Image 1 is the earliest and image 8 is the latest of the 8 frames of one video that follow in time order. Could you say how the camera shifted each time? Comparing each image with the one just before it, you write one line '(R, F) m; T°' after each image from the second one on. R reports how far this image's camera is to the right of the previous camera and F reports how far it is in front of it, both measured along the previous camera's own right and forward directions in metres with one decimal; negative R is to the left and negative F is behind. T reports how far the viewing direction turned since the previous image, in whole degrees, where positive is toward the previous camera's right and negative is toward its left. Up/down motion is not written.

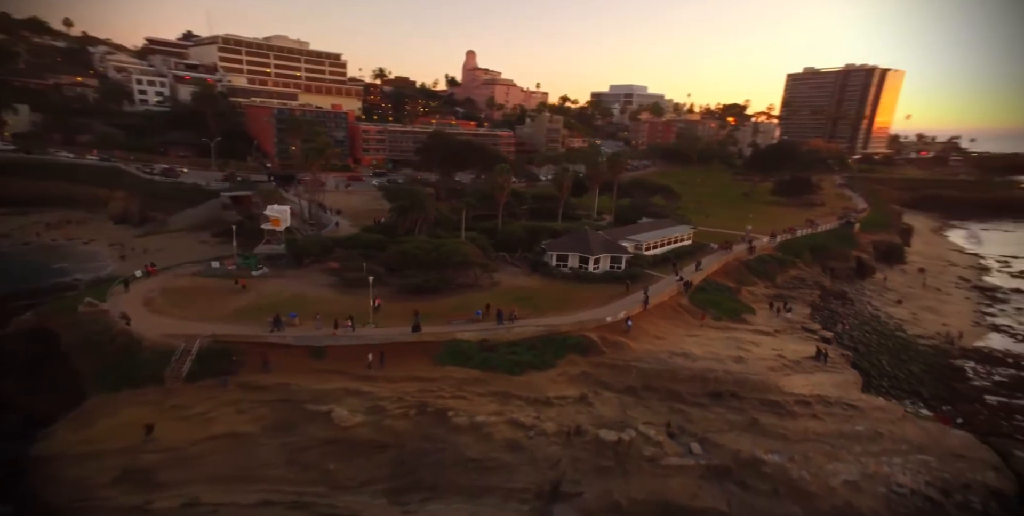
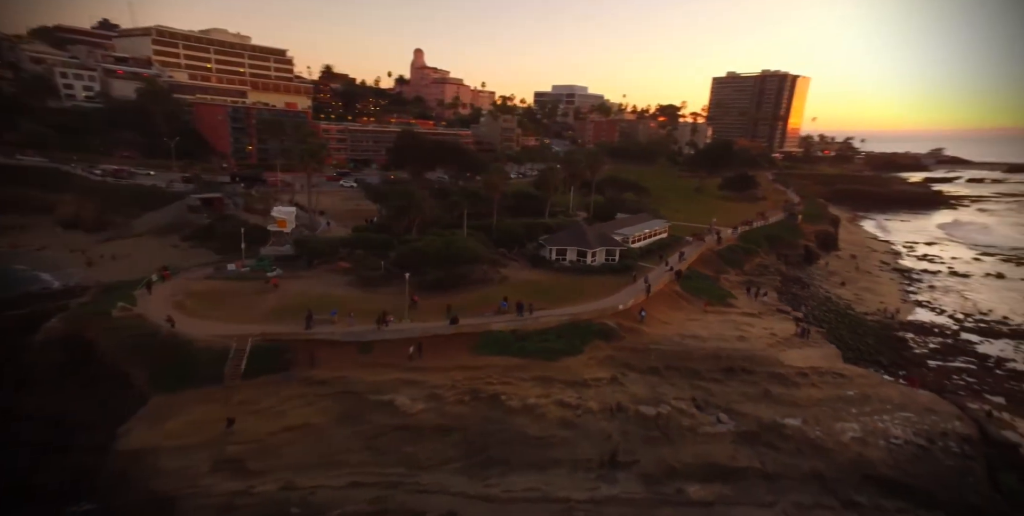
(-3.5, -1.0) m; +7°
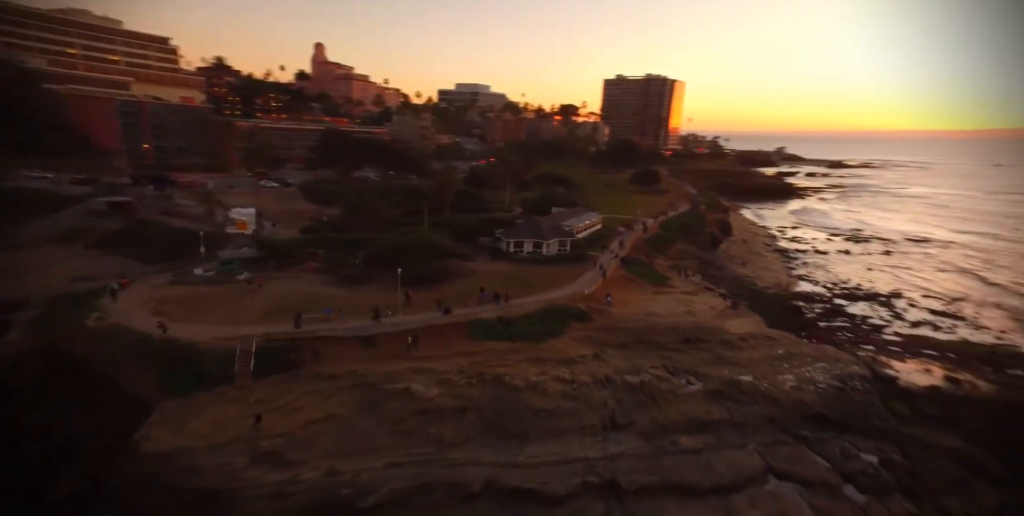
(-3.5, -1.1) m; +11°
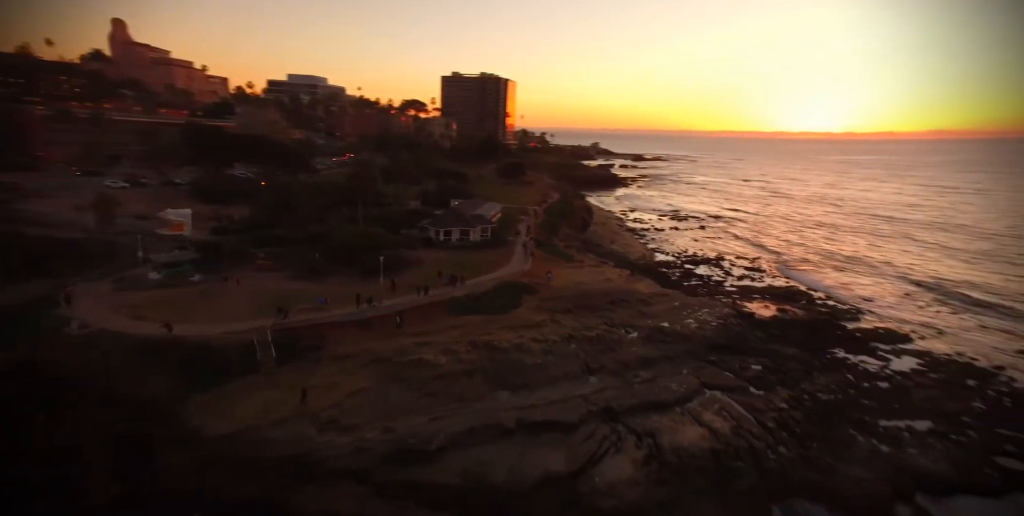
(-5.9, -1.9) m; +18°
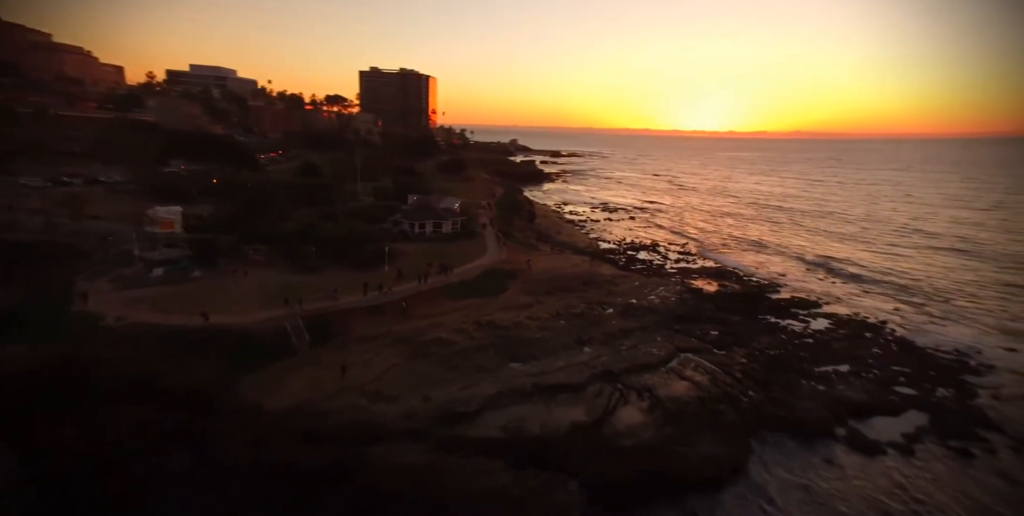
(-3.6, -1.8) m; +9°
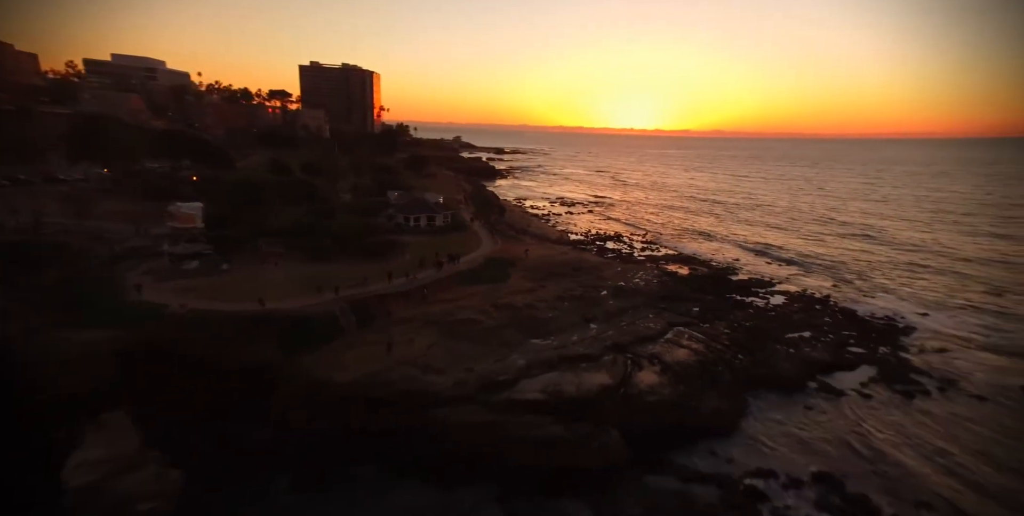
(-3.5, -1.8) m; +7°
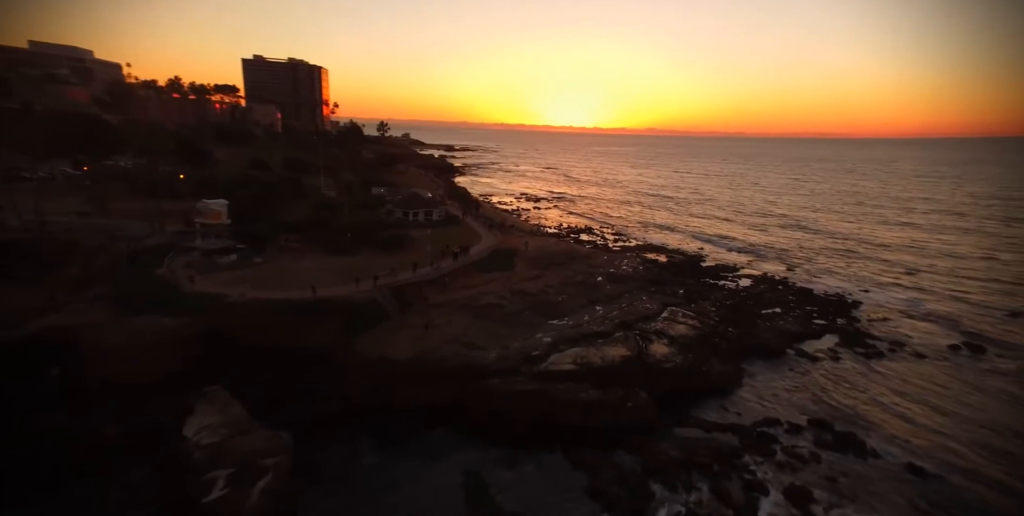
(-3.5, -1.8) m; +6°
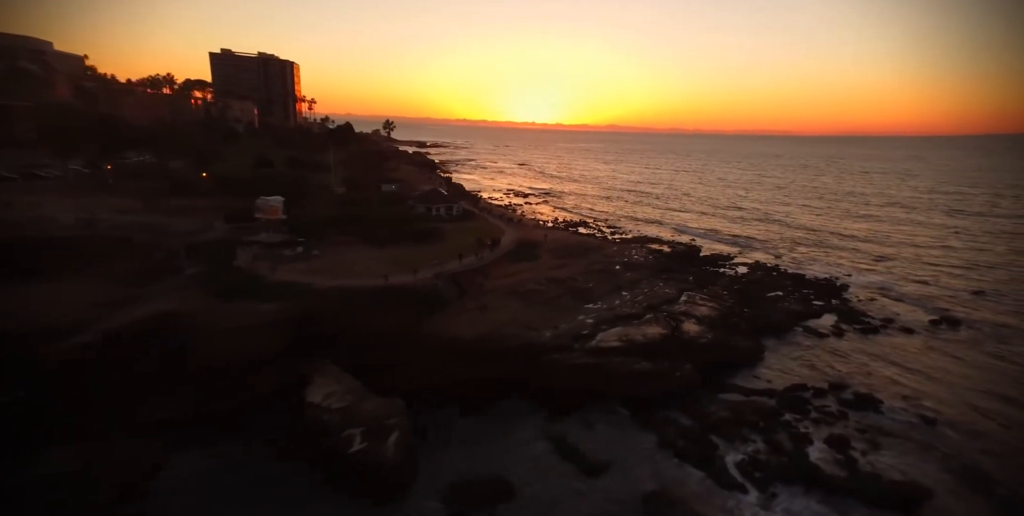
(-3.7, -1.7) m; +4°
